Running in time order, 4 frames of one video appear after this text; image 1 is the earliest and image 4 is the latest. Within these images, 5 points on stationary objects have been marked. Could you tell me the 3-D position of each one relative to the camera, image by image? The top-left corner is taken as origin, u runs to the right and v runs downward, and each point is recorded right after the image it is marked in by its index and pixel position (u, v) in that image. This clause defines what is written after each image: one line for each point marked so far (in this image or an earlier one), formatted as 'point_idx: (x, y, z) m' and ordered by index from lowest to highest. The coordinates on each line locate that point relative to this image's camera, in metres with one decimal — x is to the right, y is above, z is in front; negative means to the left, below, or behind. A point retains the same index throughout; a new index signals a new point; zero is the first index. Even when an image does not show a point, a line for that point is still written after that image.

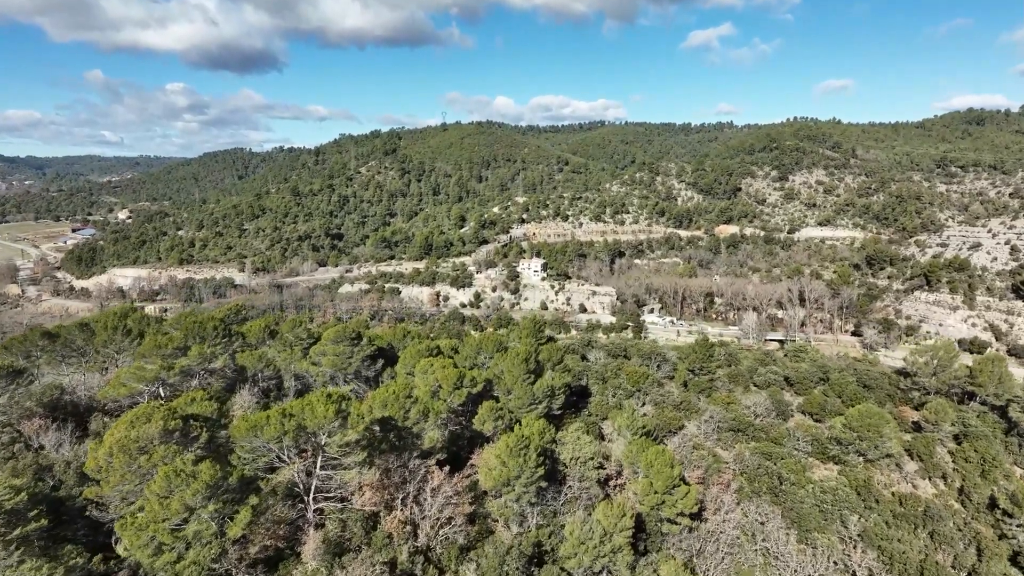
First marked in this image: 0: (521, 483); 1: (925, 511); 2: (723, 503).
0: (+0.2, -3.6, +14.5) m
1: (+9.9, -5.3, +18.9) m
2: (+4.8, -4.9, +18.0) m
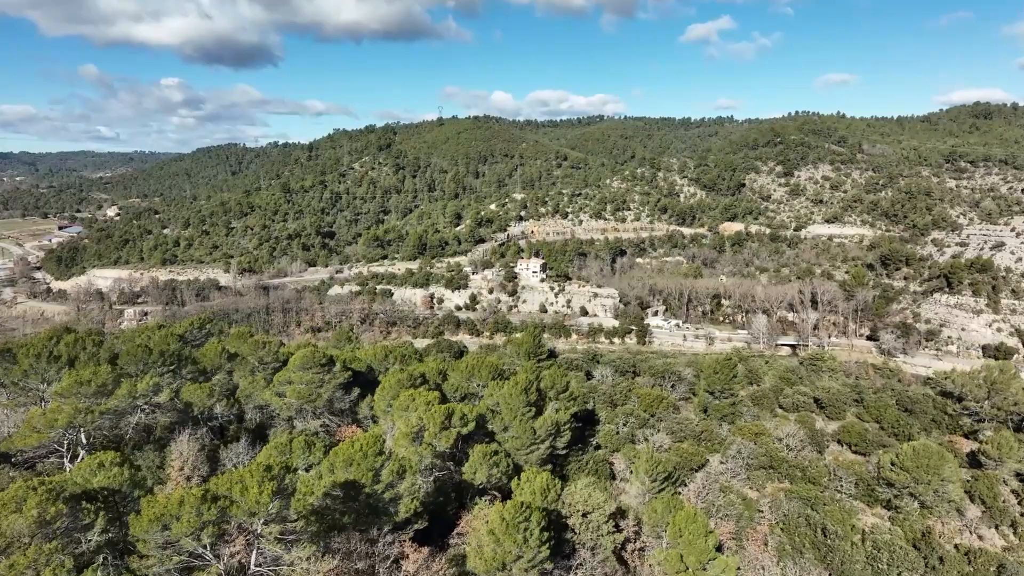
0: (+0.1, -4.0, +11.5) m
1: (+9.9, -5.7, +16.0) m
2: (+4.8, -5.3, +15.0) m
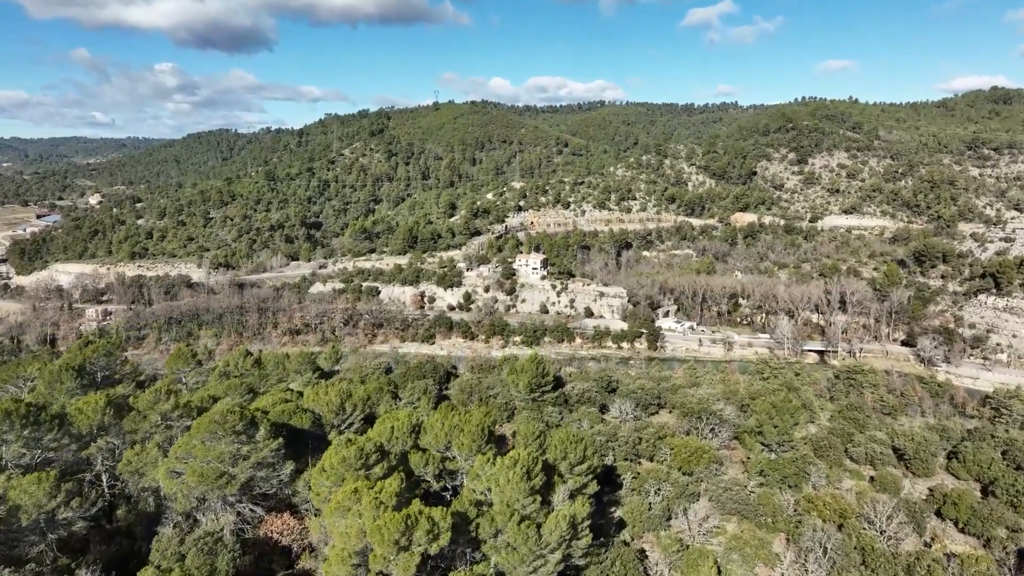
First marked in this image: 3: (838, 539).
0: (+0.1, -4.7, +6.1) m
1: (+9.8, -6.4, +10.6) m
2: (+4.7, -6.0, +9.6) m
3: (+6.1, -4.7, +14.9) m
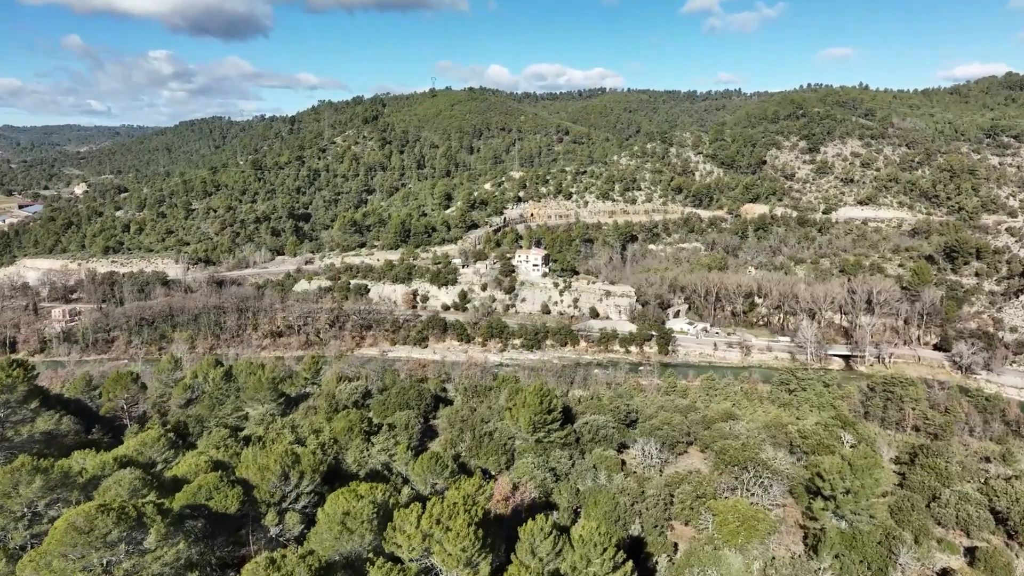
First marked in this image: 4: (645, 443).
0: (+0.1, -5.3, +2.1) m
1: (+9.8, -6.9, +6.6) m
2: (+4.7, -6.5, +5.6) m
3: (+6.1, -5.2, +10.9) m
4: (+3.2, -3.7, +19.1) m
